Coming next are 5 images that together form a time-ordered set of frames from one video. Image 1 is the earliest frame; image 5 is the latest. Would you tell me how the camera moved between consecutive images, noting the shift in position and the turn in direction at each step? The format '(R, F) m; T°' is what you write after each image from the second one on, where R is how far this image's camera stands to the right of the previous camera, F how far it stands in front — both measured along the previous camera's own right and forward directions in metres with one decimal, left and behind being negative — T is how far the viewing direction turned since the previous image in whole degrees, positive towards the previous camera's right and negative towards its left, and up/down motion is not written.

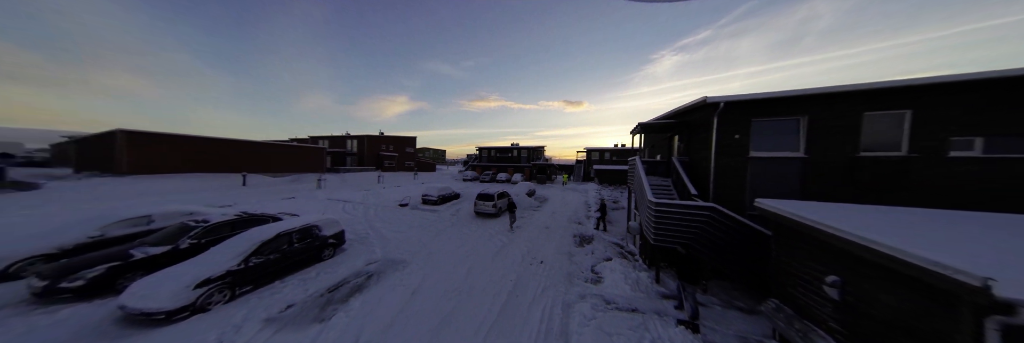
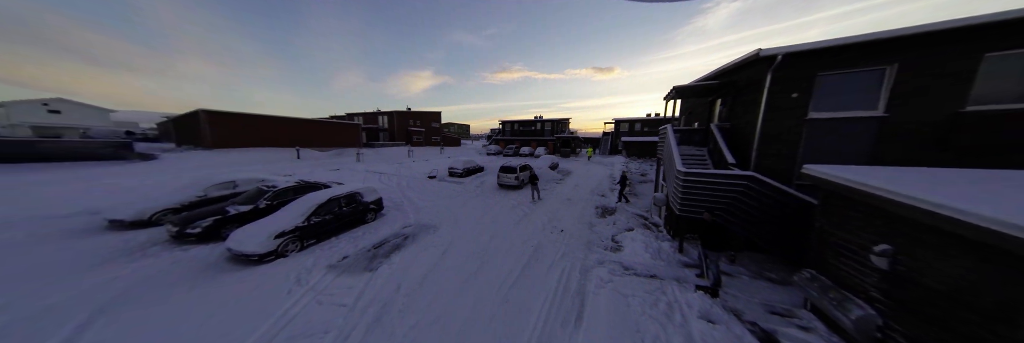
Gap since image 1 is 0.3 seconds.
(+0.1, -0.1) m; -6°
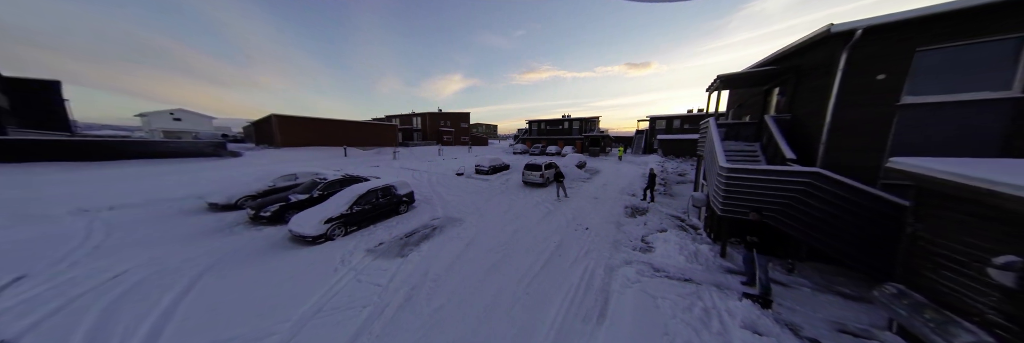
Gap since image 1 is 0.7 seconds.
(+0.1, 0.0) m; -7°
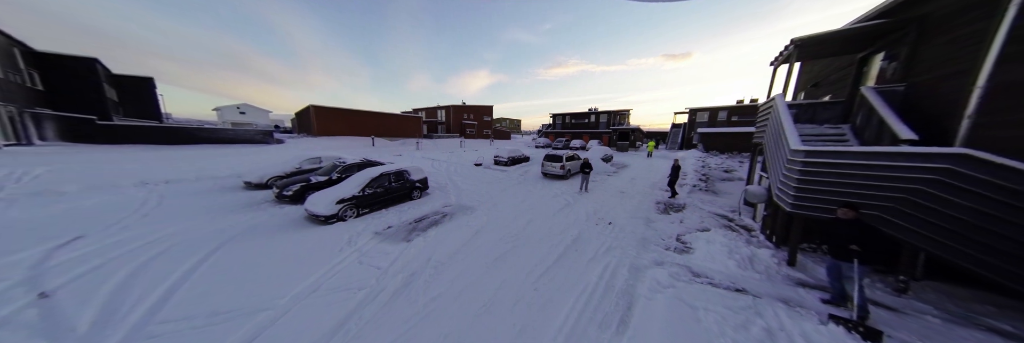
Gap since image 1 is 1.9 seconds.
(+0.3, +0.6) m; -6°
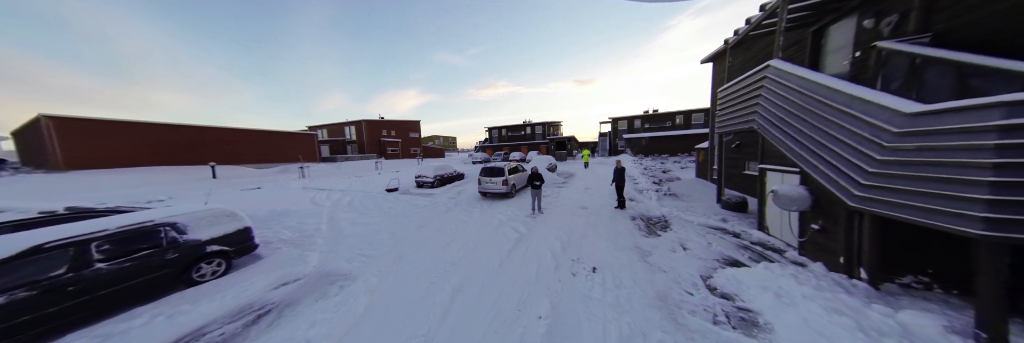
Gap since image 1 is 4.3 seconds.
(+0.7, +3.2) m; +16°
